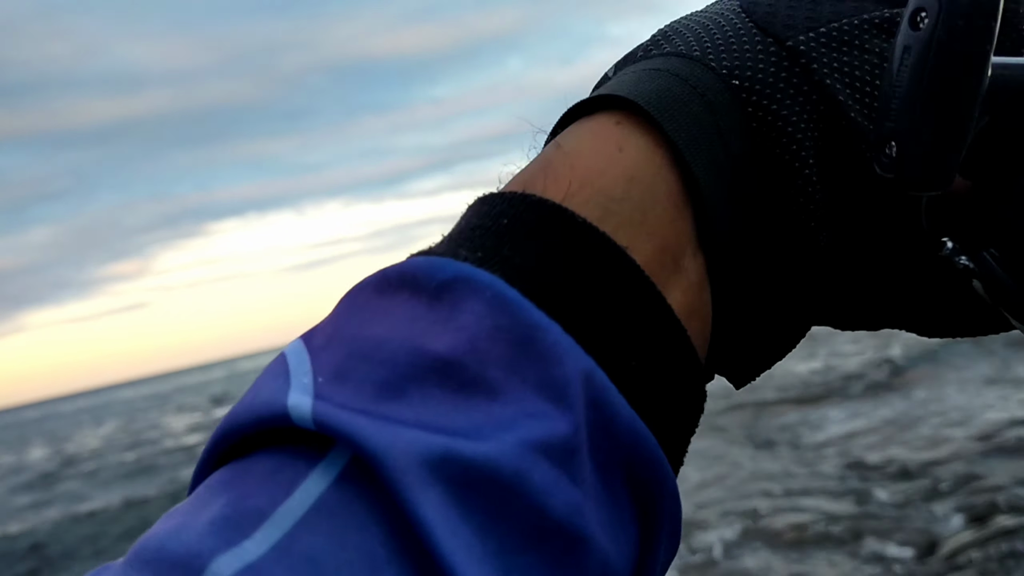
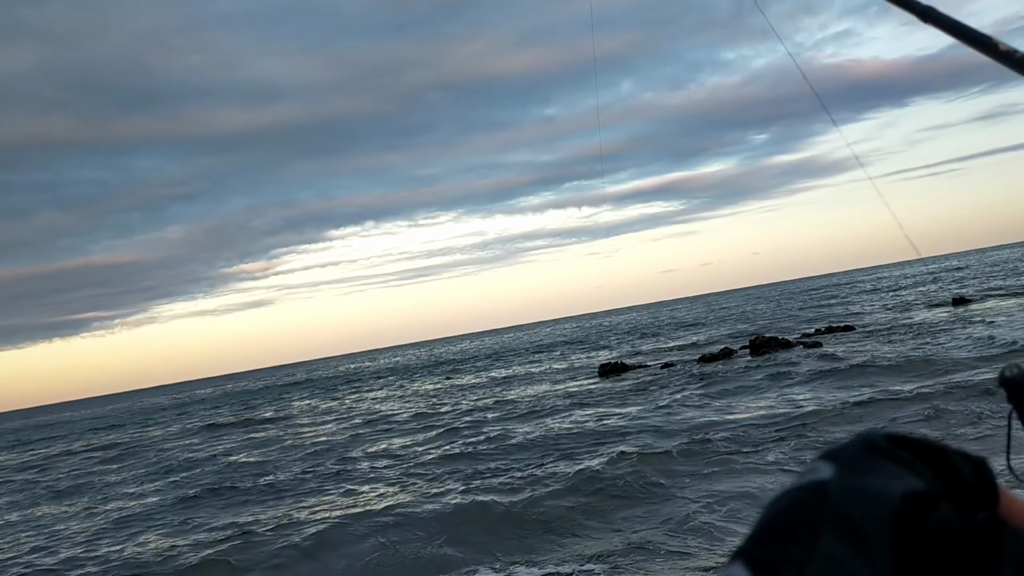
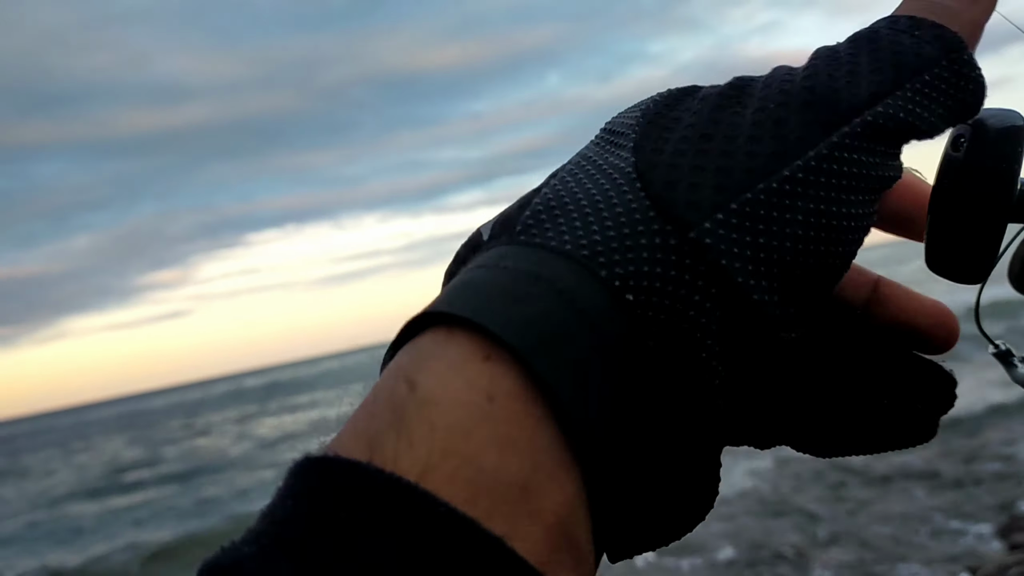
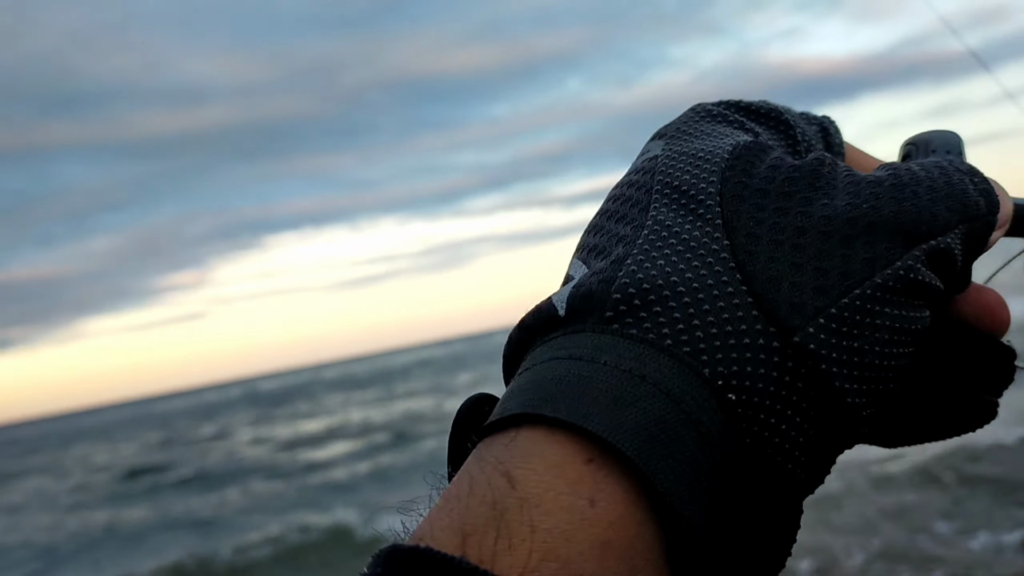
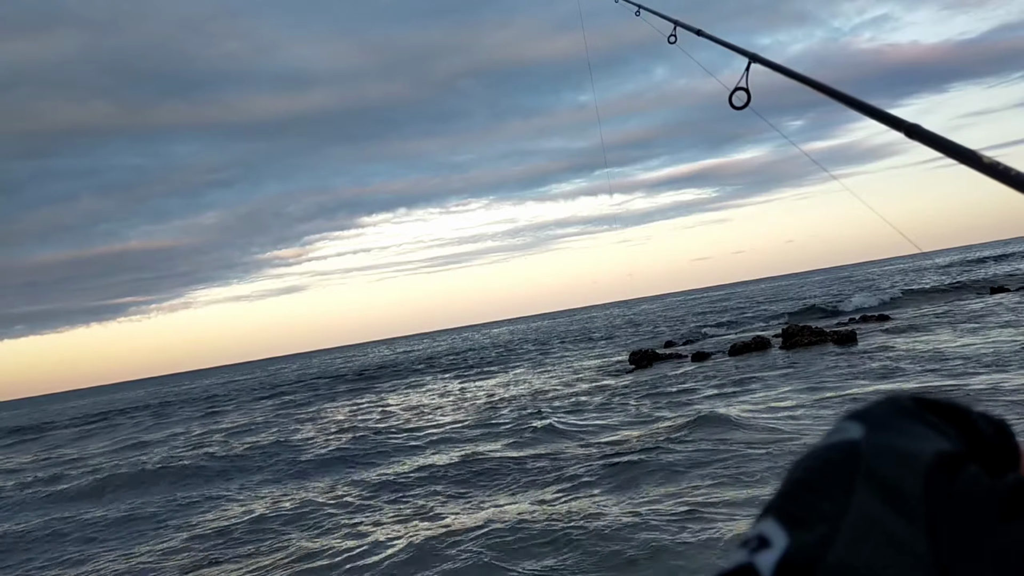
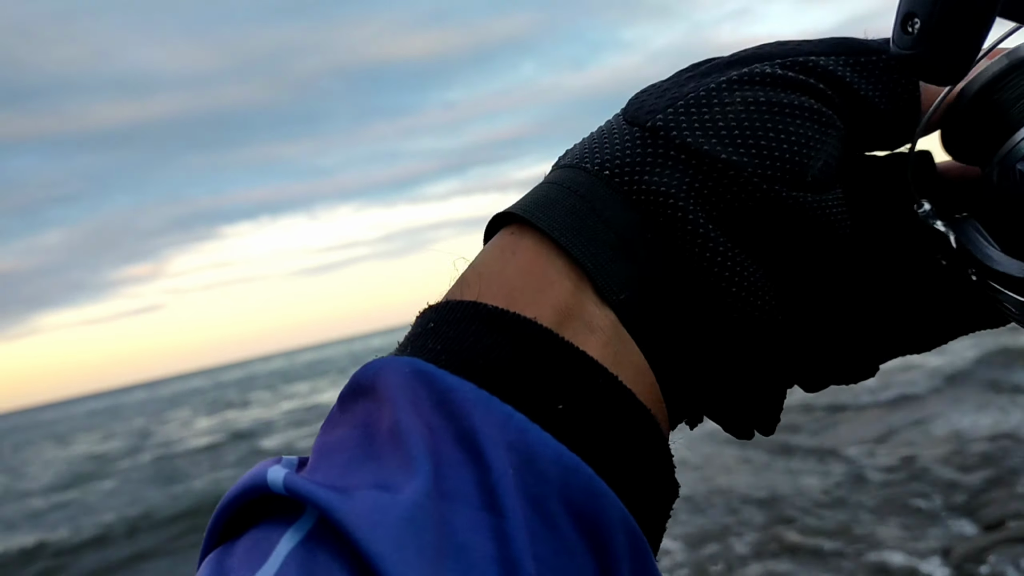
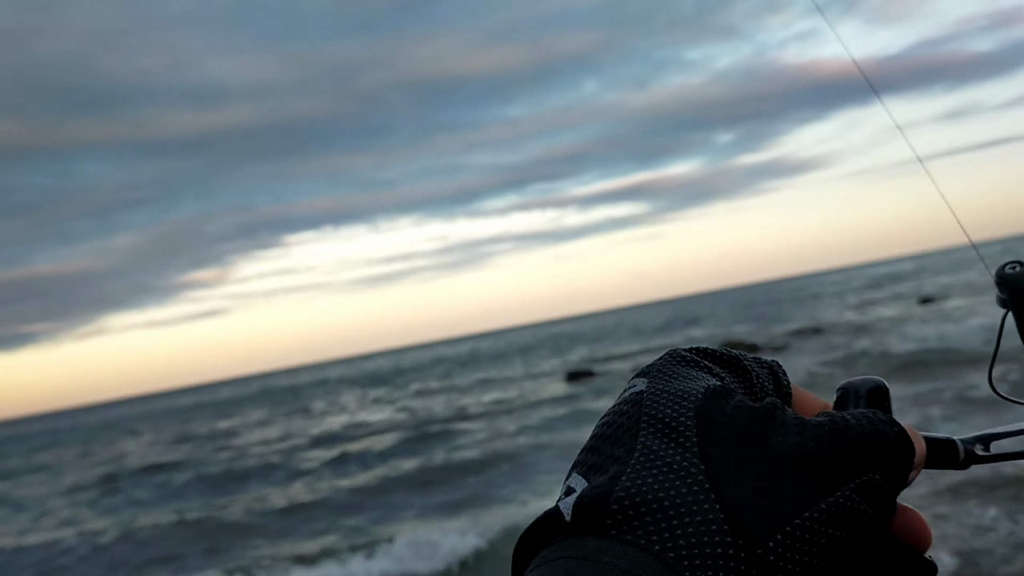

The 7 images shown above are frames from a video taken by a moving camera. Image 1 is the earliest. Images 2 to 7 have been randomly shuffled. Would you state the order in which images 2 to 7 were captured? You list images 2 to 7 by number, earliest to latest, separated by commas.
6, 3, 4, 7, 2, 5
